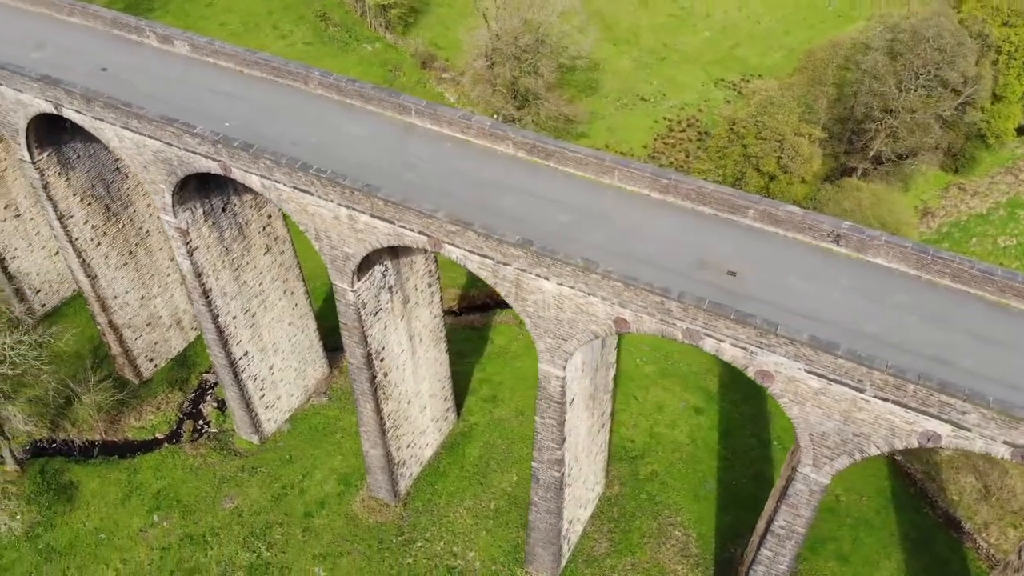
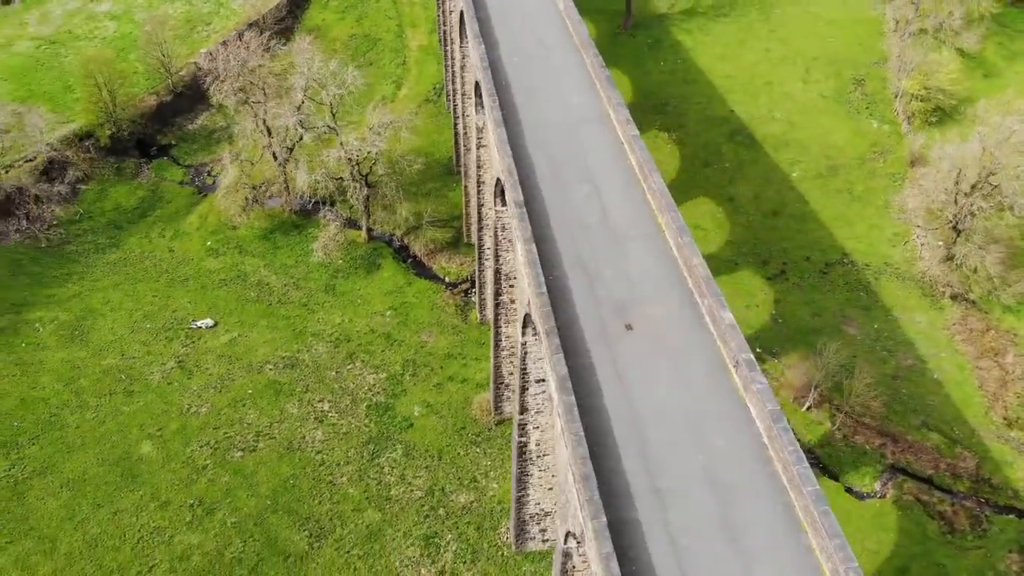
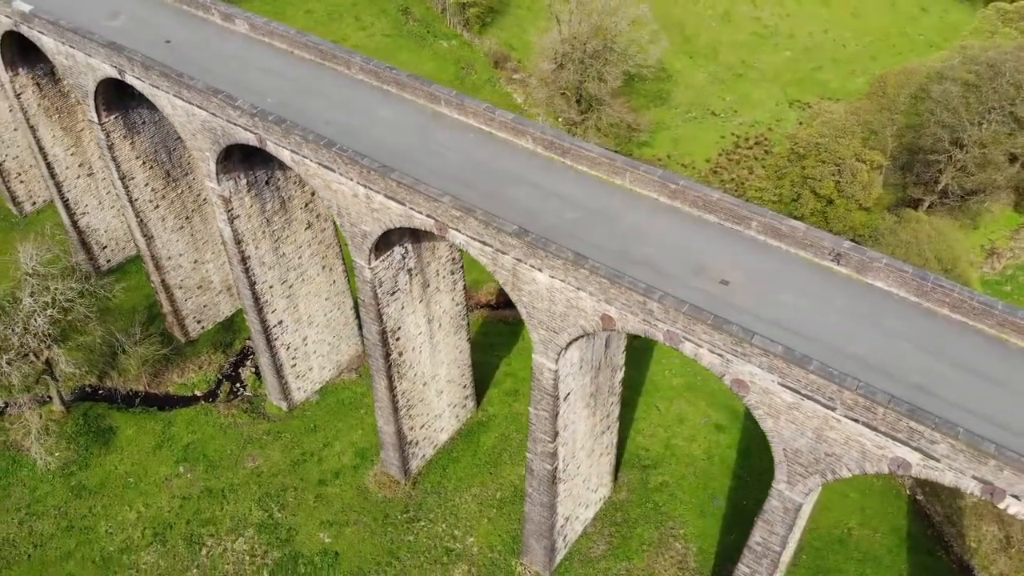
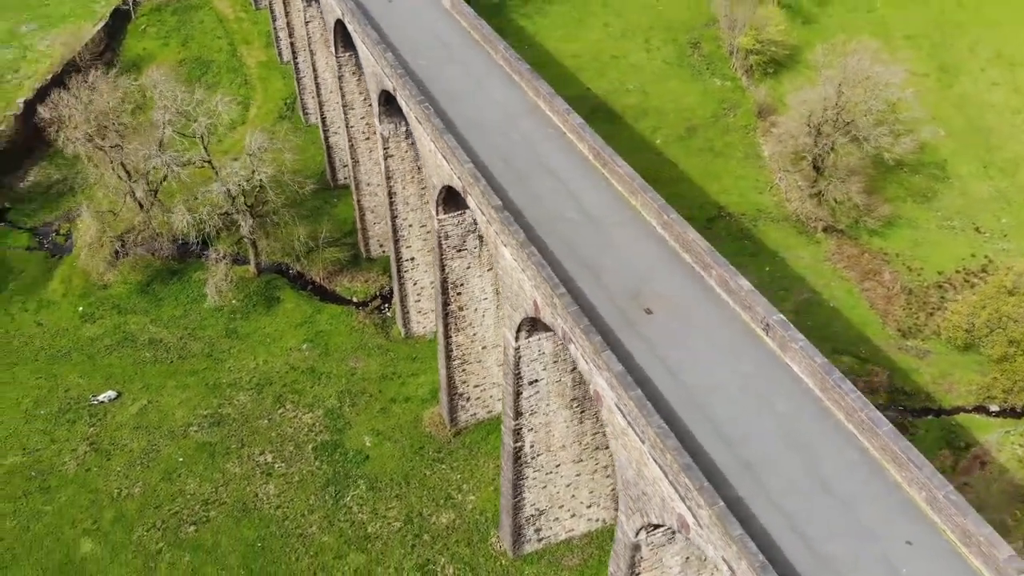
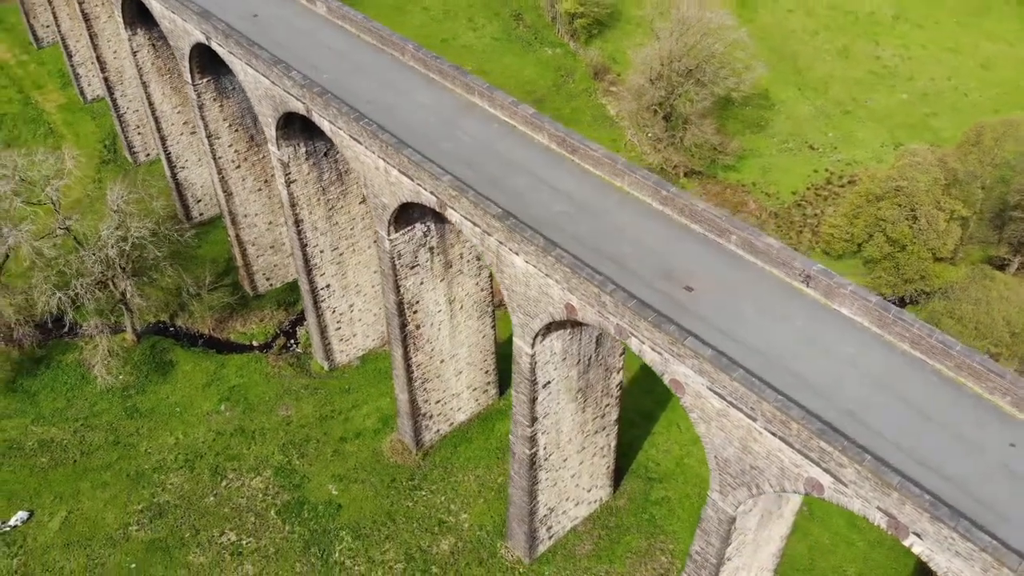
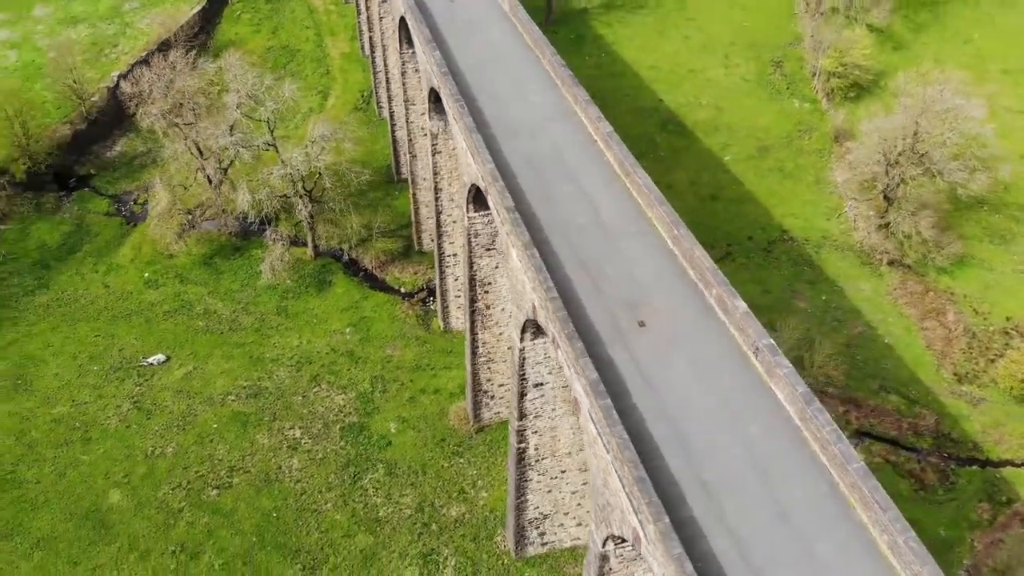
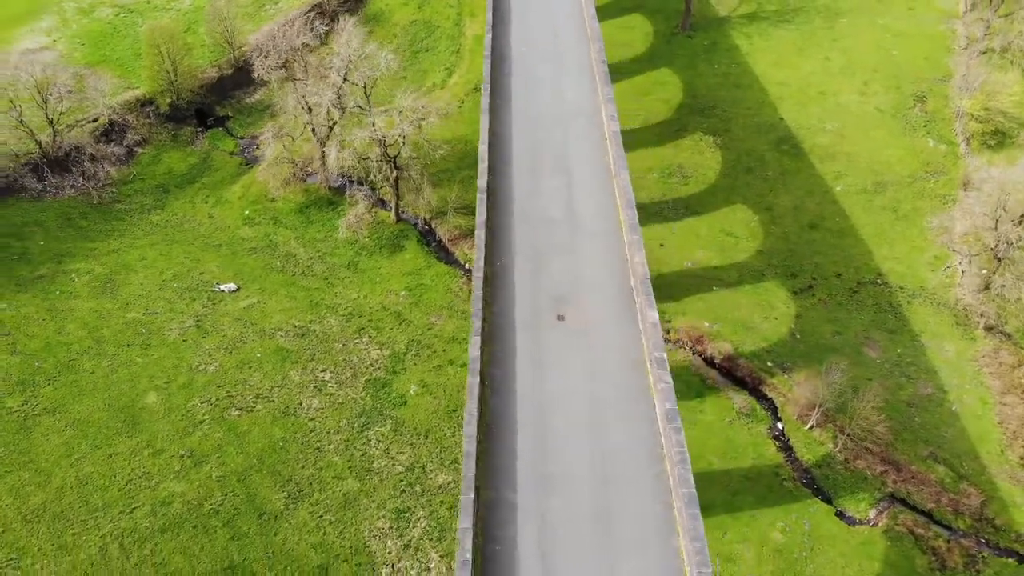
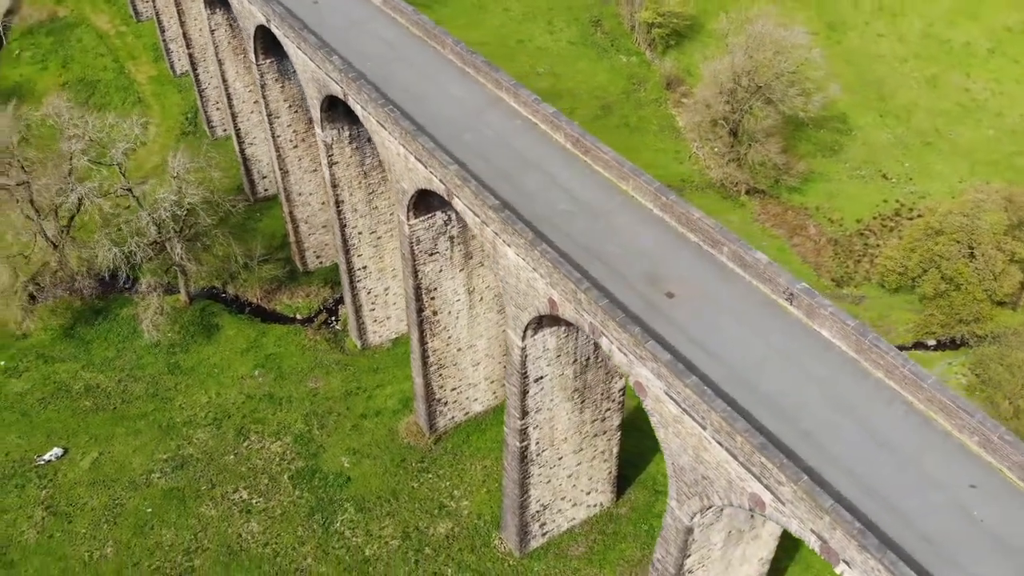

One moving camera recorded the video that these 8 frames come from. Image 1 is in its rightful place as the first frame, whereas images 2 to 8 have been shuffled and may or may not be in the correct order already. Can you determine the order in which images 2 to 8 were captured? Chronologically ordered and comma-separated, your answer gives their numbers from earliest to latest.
3, 5, 8, 4, 6, 2, 7
